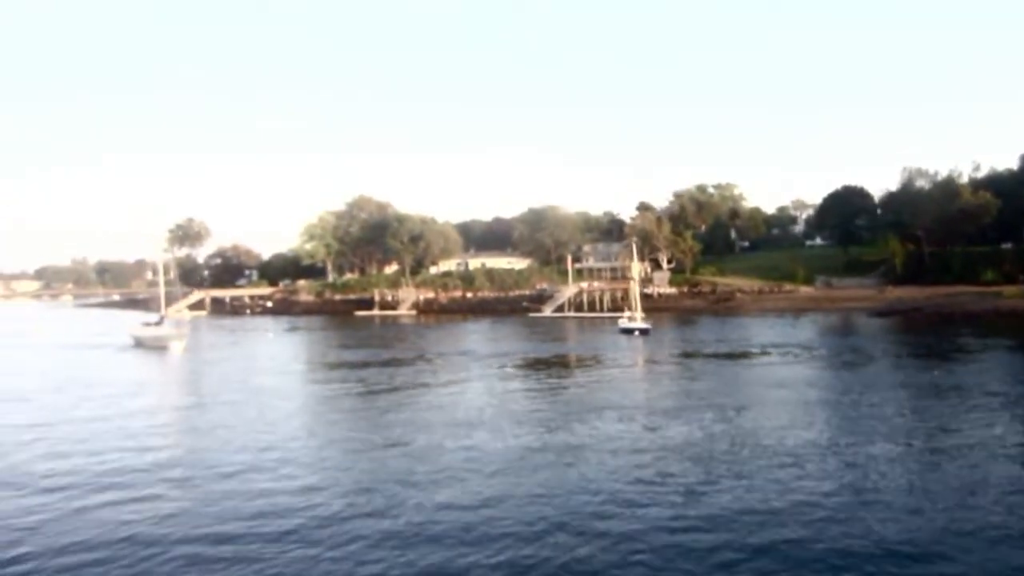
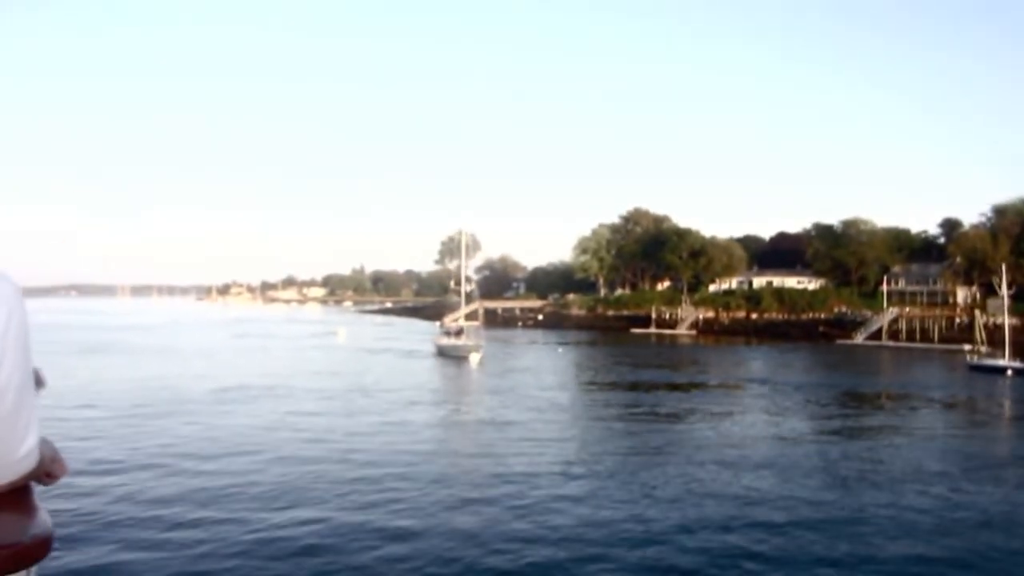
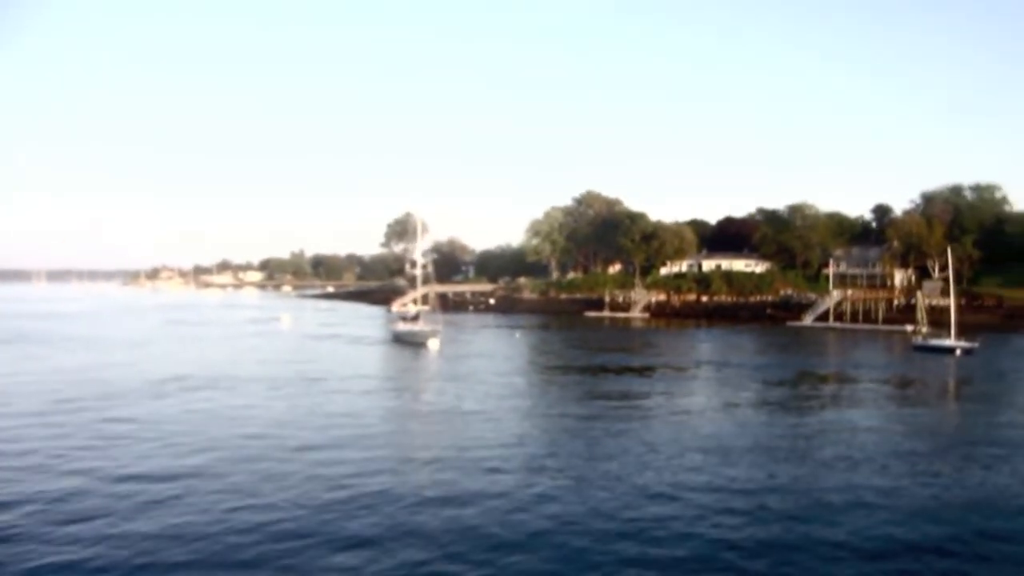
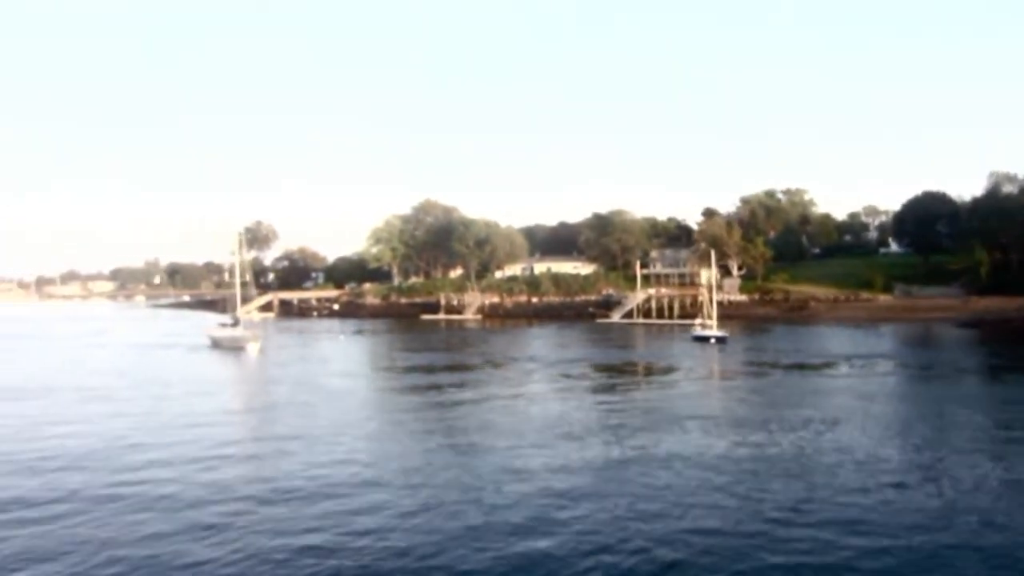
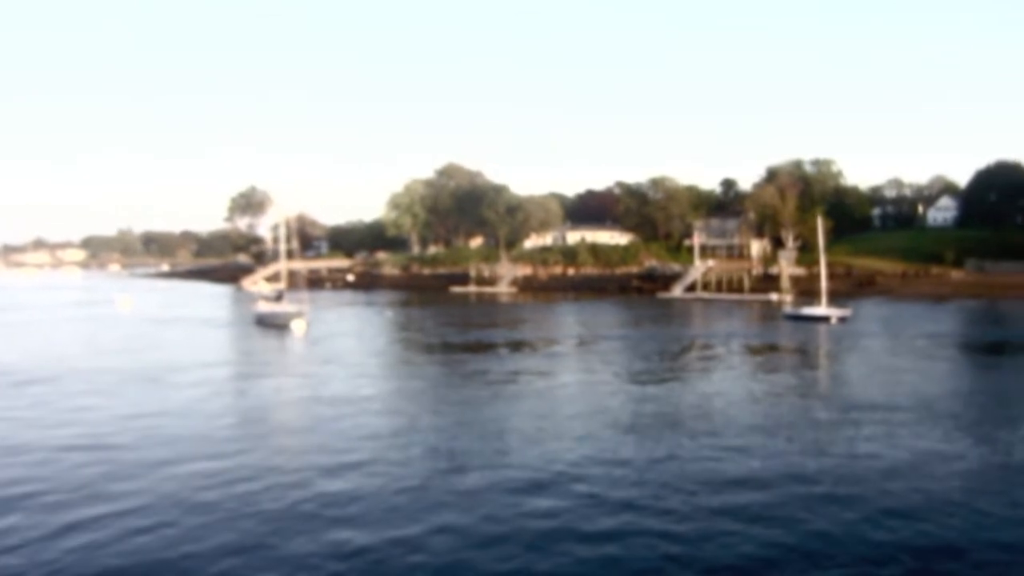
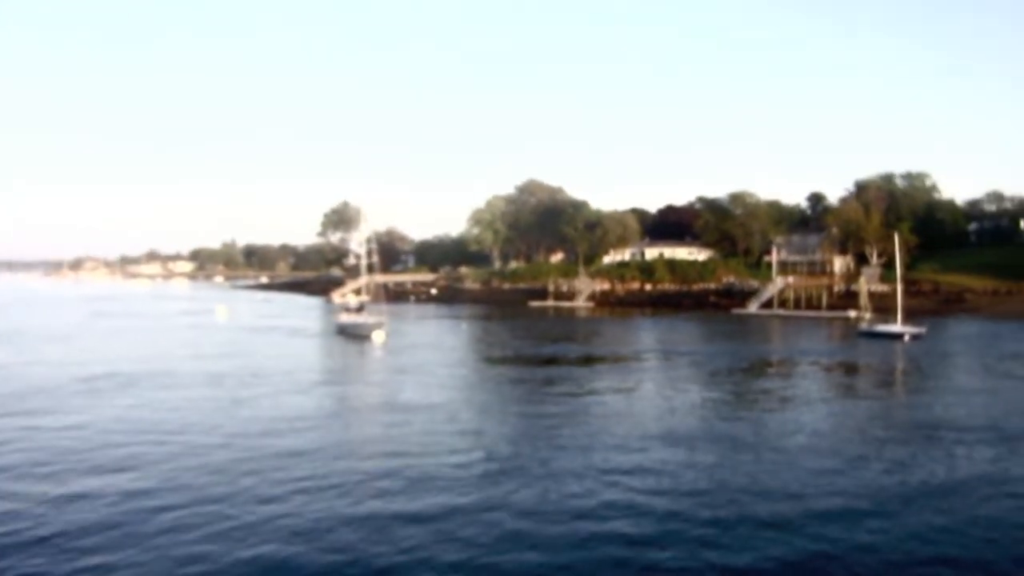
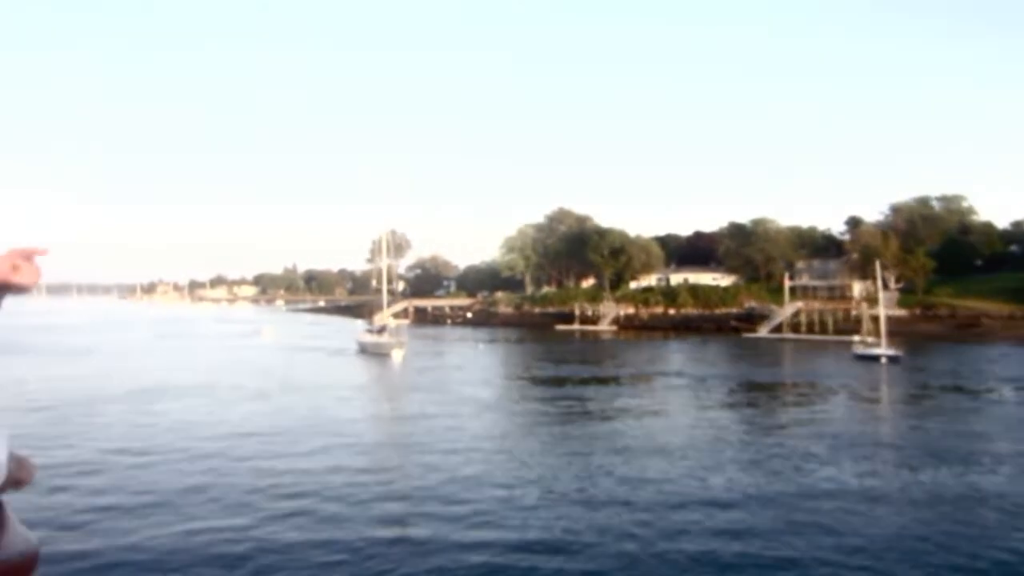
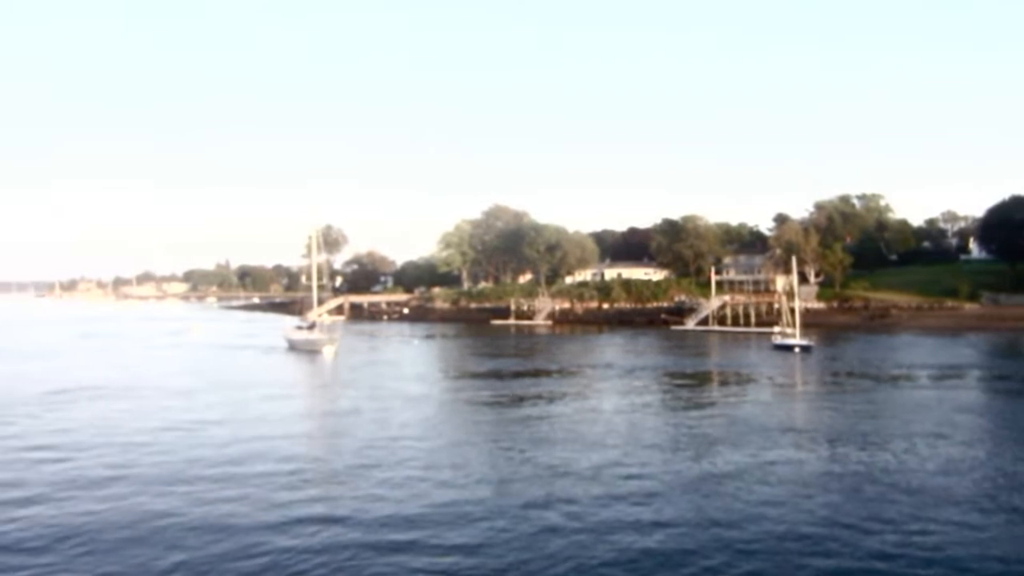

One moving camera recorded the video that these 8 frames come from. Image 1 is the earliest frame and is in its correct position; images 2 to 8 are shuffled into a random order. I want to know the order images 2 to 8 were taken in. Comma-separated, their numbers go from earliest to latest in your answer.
4, 8, 7, 2, 3, 6, 5
